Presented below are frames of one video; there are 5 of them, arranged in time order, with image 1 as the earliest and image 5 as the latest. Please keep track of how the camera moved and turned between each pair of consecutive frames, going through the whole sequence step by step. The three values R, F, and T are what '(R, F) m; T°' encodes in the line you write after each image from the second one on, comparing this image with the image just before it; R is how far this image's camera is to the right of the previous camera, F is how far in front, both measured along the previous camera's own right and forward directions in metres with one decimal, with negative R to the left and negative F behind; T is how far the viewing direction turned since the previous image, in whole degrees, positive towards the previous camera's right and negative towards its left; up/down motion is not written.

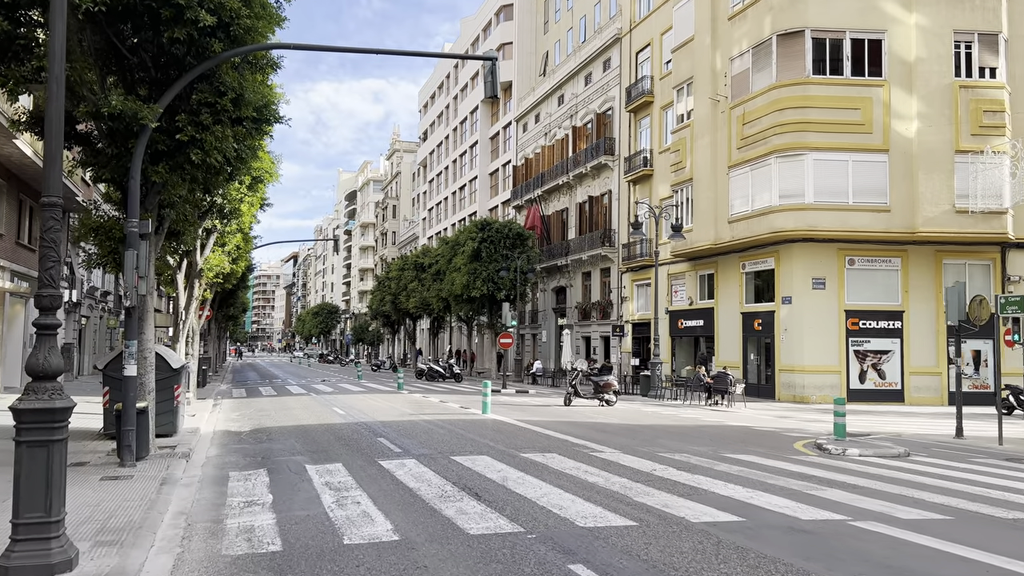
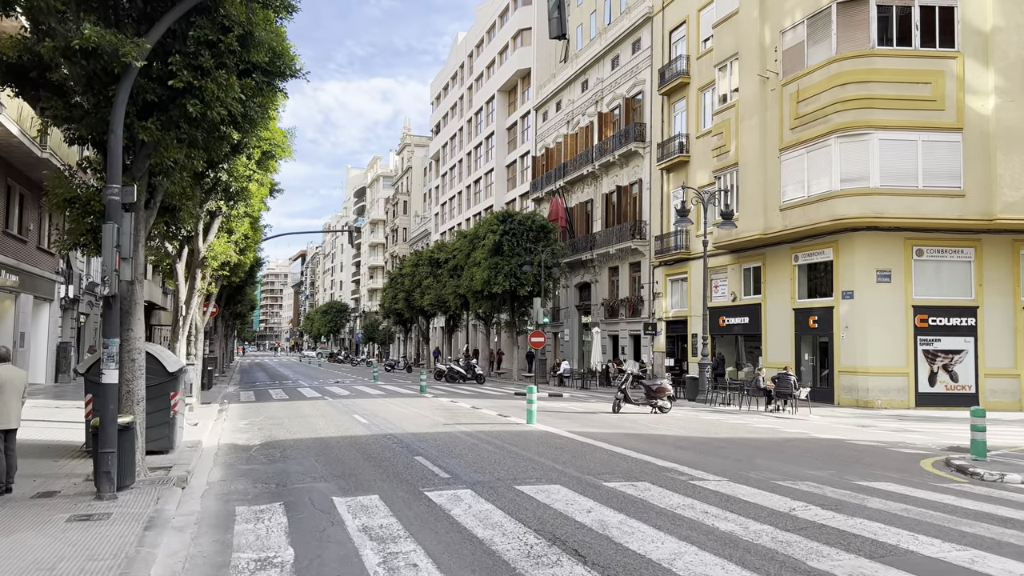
(-0.8, +2.4) m; -1°
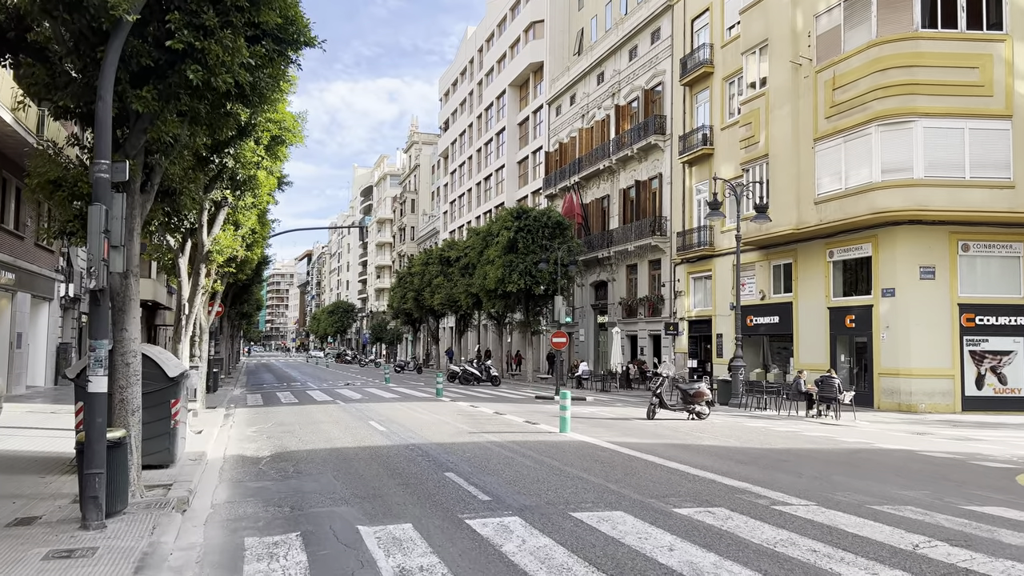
(-0.5, +1.3) m; 0°
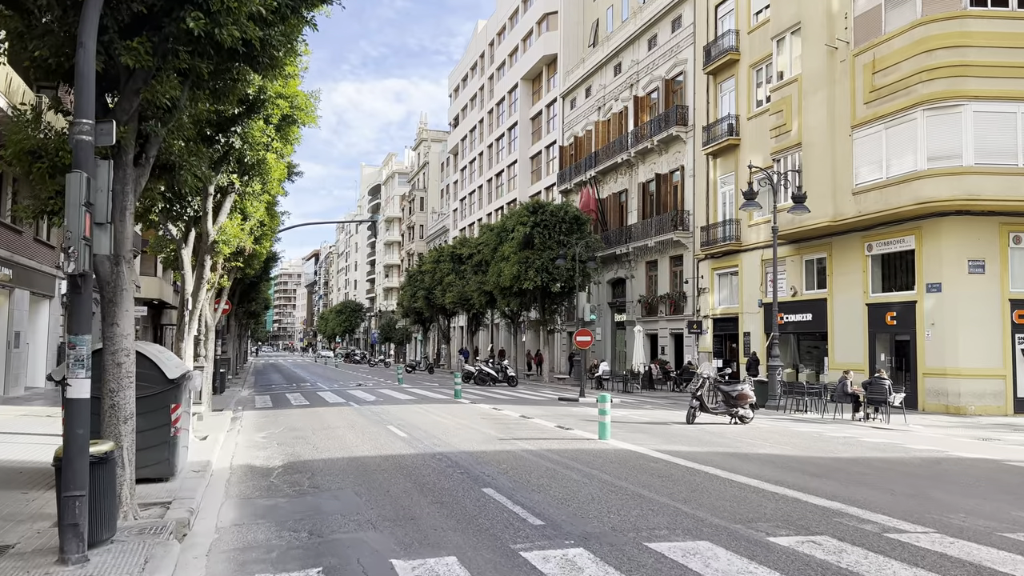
(-0.5, +1.3) m; 0°
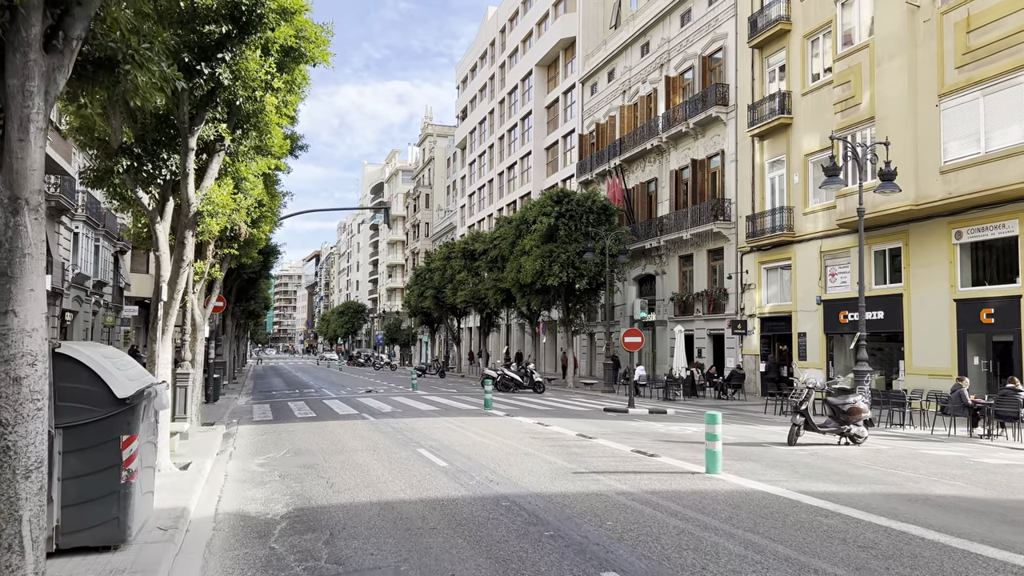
(-1.0, +3.1) m; 0°
